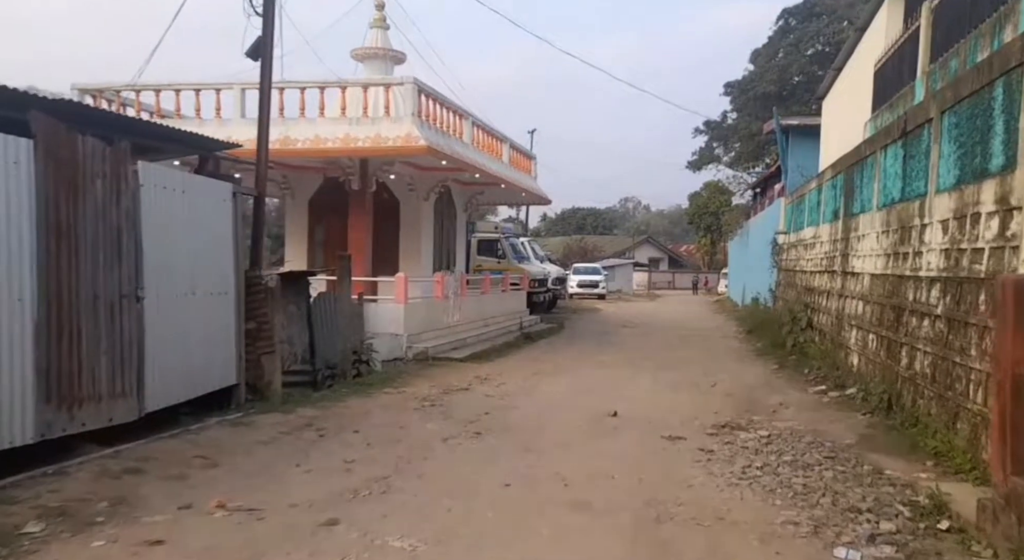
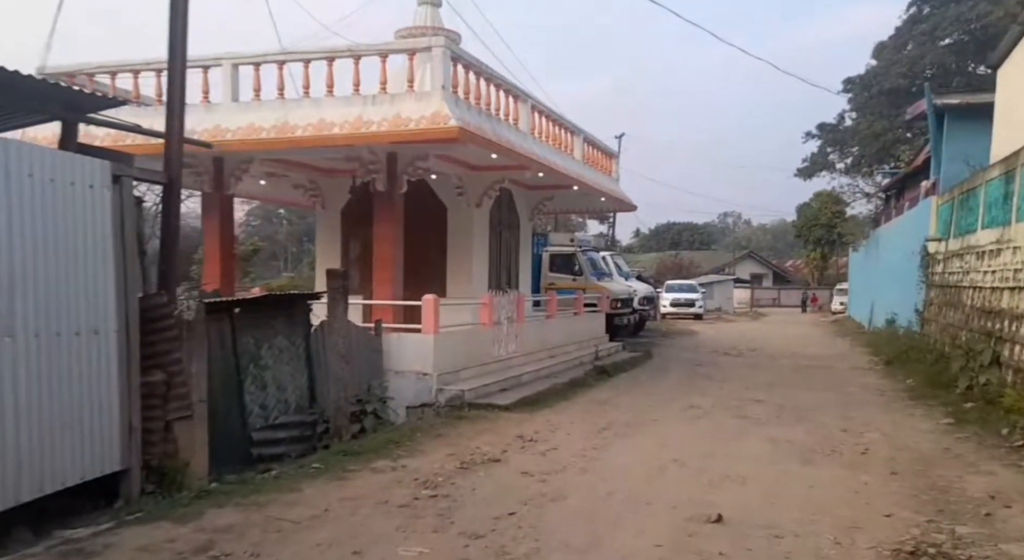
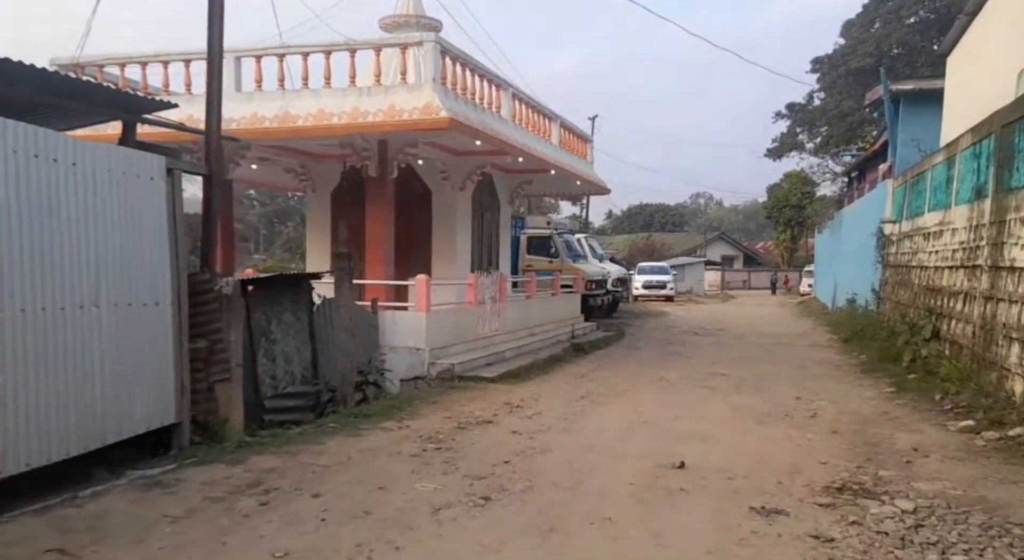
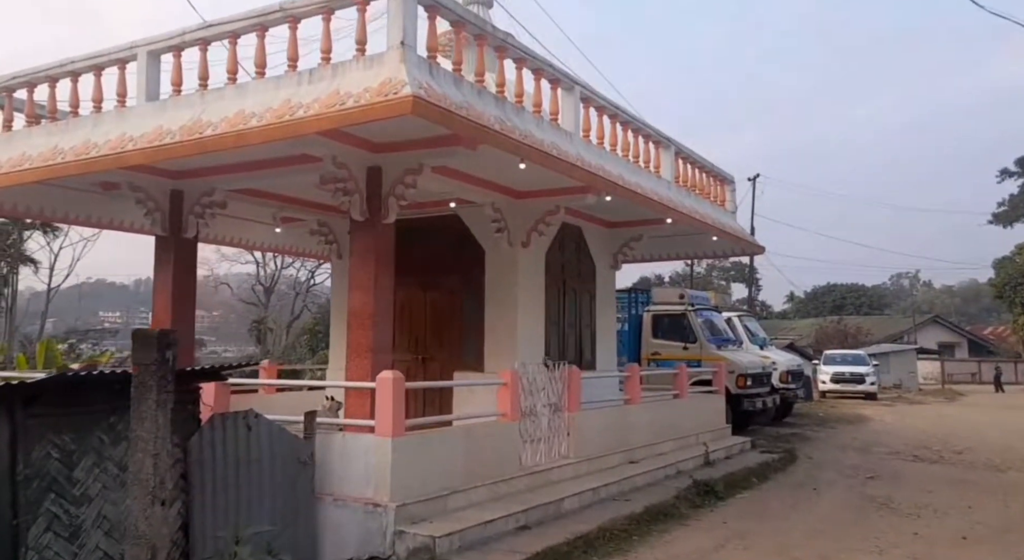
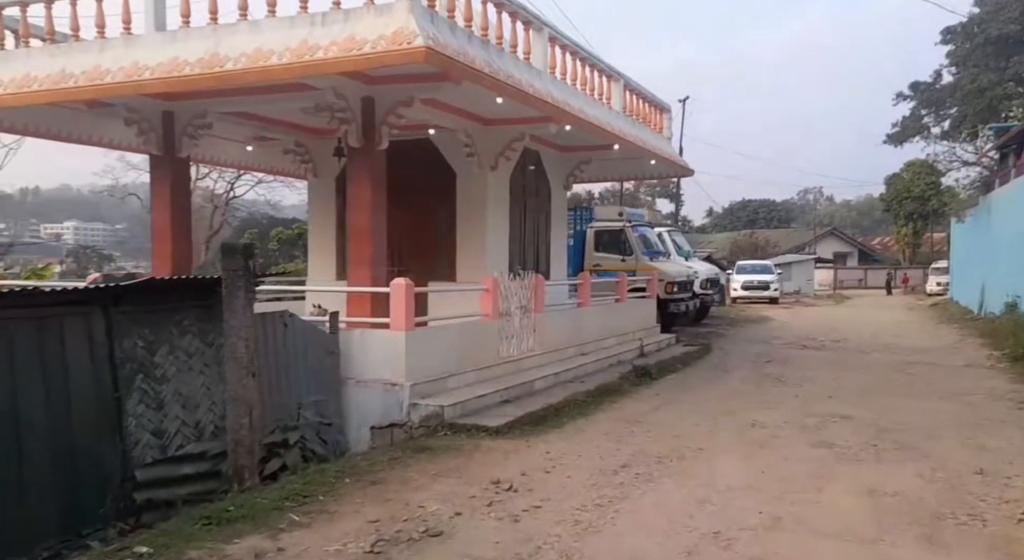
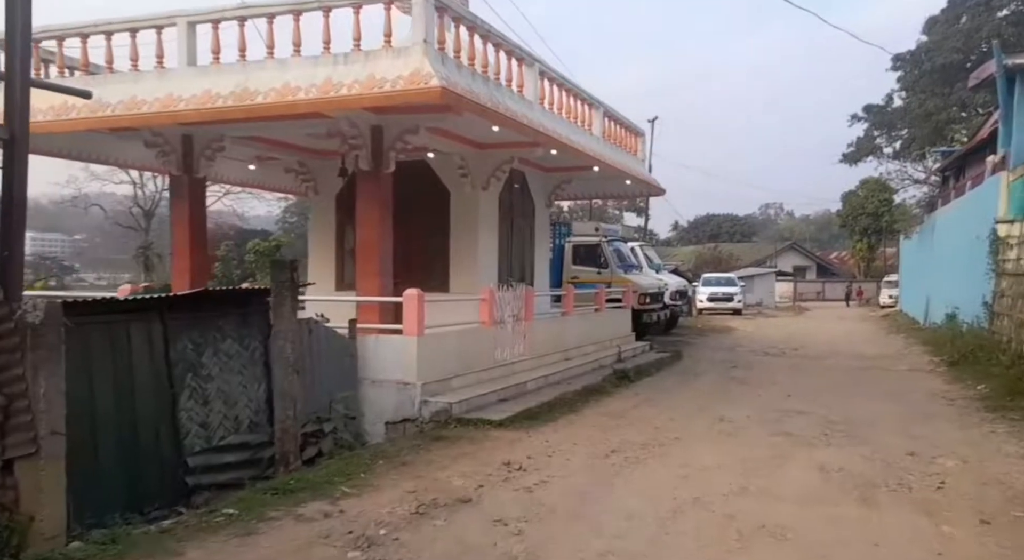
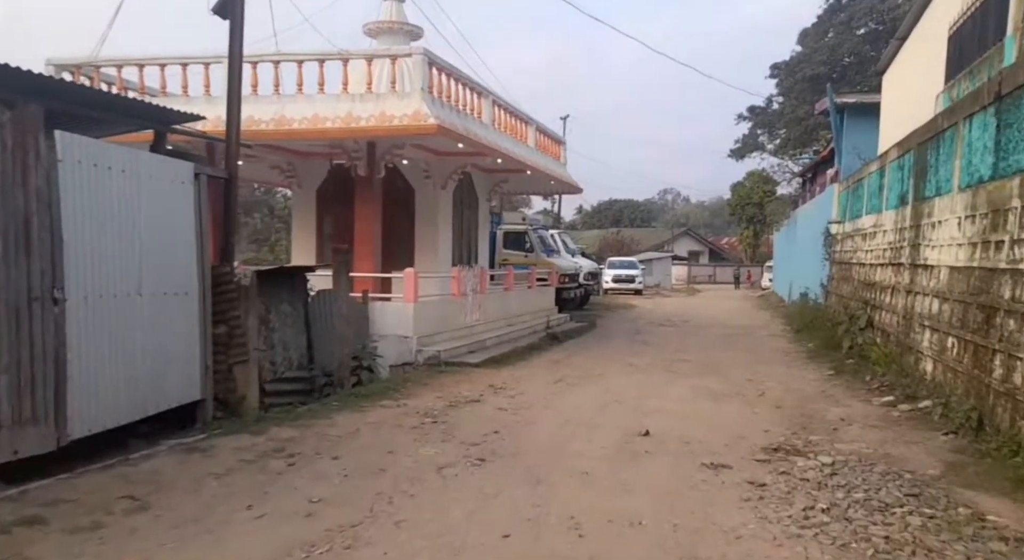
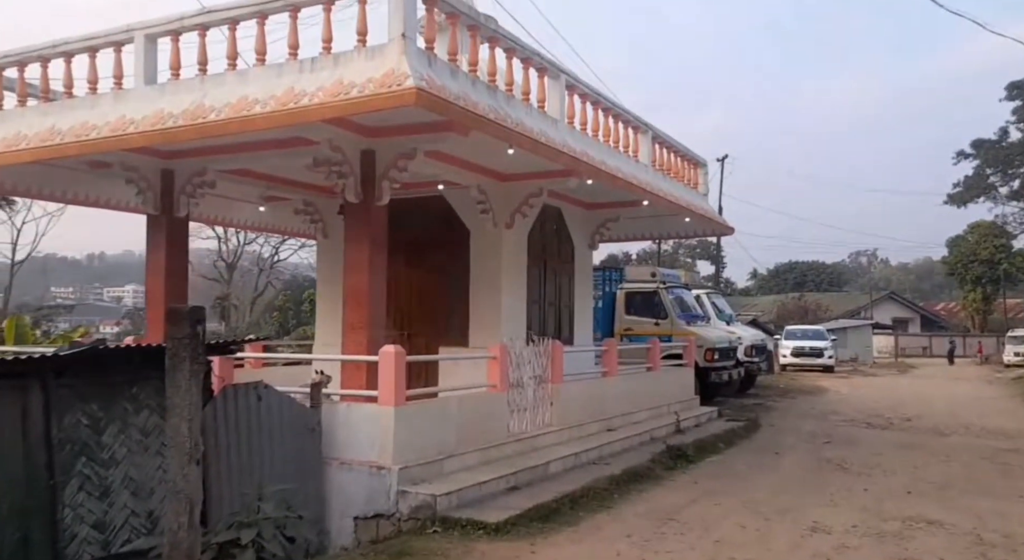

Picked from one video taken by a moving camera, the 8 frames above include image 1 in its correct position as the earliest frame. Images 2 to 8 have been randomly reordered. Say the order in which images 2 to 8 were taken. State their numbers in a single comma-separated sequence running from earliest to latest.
7, 3, 2, 6, 5, 8, 4
